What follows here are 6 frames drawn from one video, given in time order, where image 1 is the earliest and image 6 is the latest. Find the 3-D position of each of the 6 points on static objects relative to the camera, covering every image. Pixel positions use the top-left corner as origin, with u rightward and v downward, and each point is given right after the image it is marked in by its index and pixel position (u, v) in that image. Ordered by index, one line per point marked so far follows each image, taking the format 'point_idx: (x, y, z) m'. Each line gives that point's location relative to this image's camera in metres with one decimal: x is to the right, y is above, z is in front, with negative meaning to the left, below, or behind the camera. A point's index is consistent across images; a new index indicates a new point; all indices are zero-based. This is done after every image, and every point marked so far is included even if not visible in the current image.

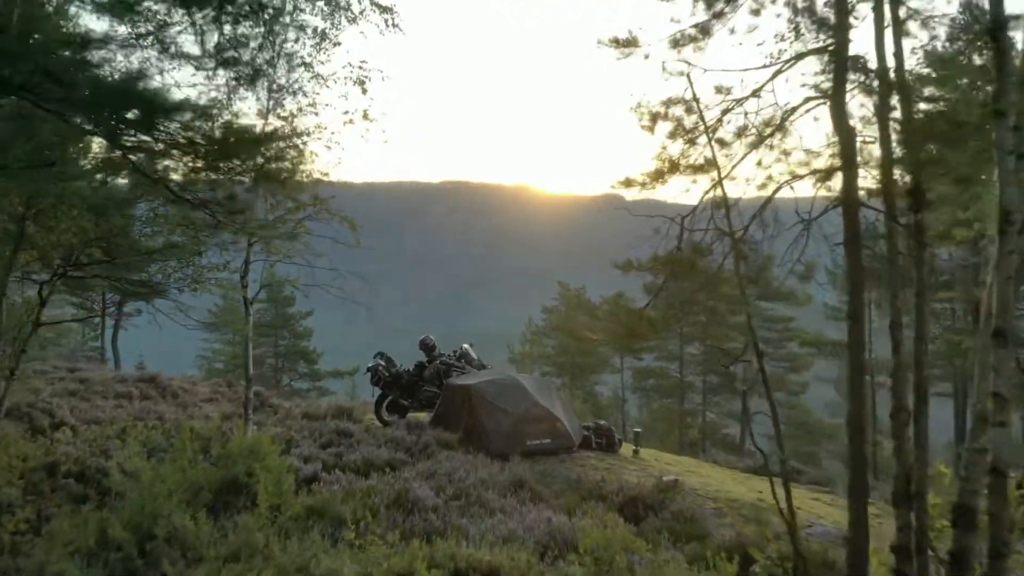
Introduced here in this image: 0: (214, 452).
0: (-3.9, -2.2, +11.9) m
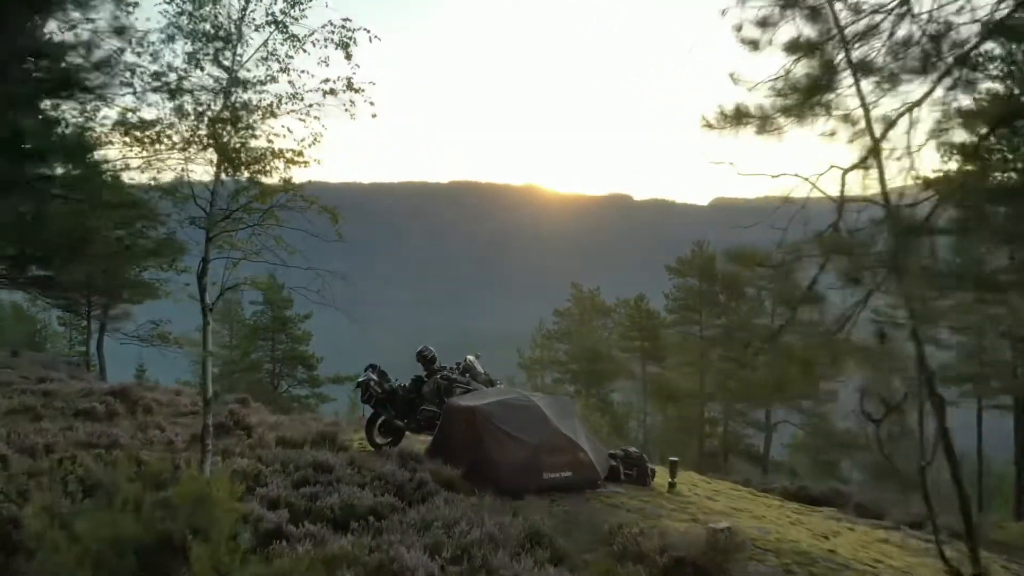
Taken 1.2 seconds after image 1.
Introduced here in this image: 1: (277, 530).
0: (-3.8, -2.2, +9.5) m
1: (-2.4, -2.5, +9.2) m
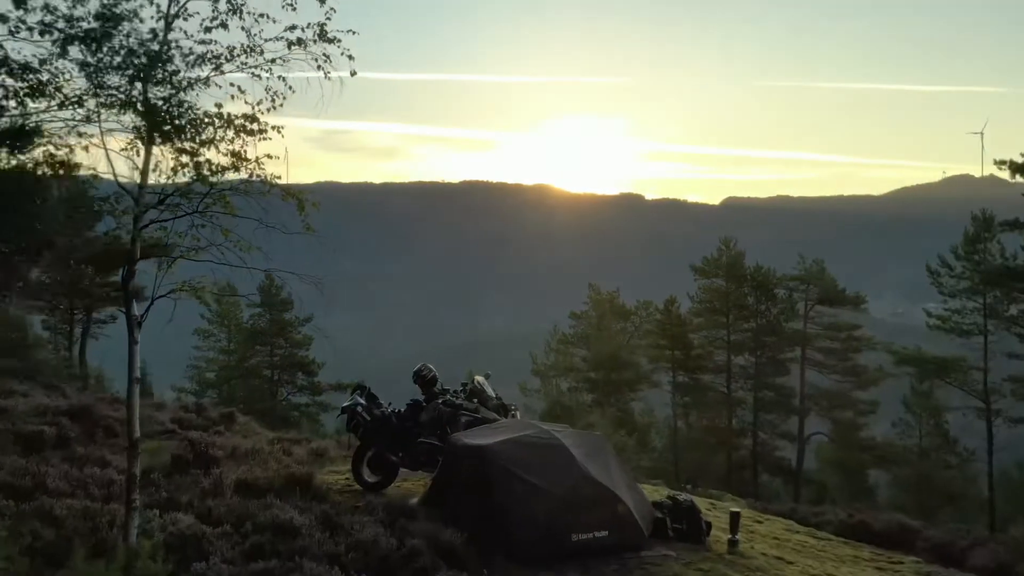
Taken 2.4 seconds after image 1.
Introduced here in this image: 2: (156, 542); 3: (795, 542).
0: (-3.6, -2.3, +6.9) m
1: (-2.2, -2.5, +6.5) m
2: (-3.2, -2.3, +8.2) m
3: (+4.0, -3.6, +12.9) m
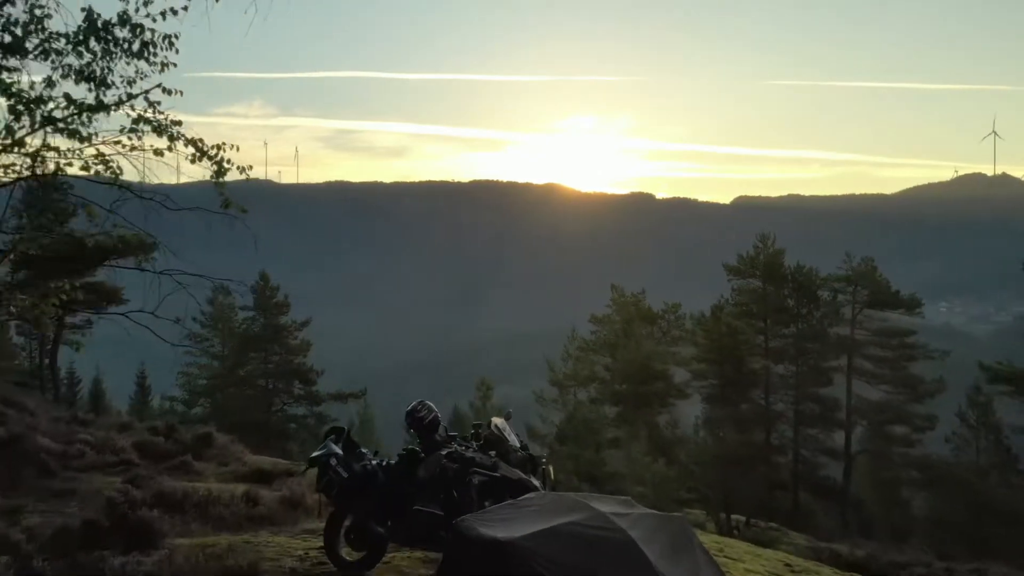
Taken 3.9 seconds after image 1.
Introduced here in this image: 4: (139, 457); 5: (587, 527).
0: (-3.4, -2.4, +3.6) m
1: (-2.0, -2.6, +3.2) m
2: (-2.9, -2.4, +4.8) m
3: (+4.4, -3.7, +9.5) m
4: (-7.6, -3.4, +18.4) m
5: (+0.6, -1.7, +6.5) m
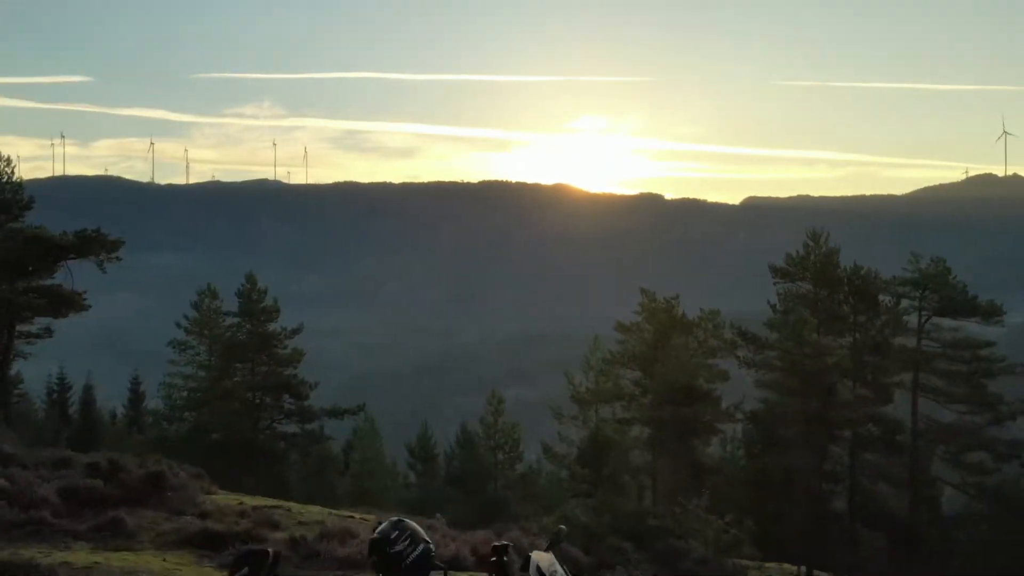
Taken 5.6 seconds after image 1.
0: (-3.1, -2.5, -0.4) m
1: (-1.7, -2.7, -0.8) m
2: (-2.7, -2.5, +0.8) m
3: (+4.7, -3.8, +5.4) m
4: (-7.2, -3.5, +14.4) m
5: (+0.8, -1.8, +2.5) m
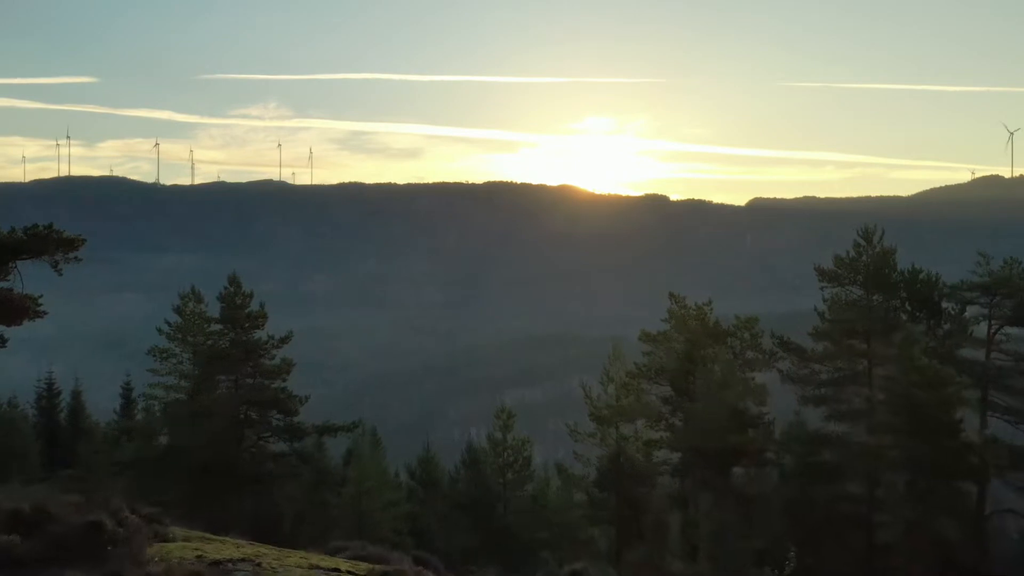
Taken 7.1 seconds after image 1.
0: (-2.9, -2.5, -3.8) m
1: (-1.5, -2.8, -4.2) m
2: (-2.5, -2.6, -2.5) m
3: (+4.9, -3.9, +2.0) m
4: (-6.9, -3.7, +11.1) m
5: (+1.0, -1.9, -0.9) m
